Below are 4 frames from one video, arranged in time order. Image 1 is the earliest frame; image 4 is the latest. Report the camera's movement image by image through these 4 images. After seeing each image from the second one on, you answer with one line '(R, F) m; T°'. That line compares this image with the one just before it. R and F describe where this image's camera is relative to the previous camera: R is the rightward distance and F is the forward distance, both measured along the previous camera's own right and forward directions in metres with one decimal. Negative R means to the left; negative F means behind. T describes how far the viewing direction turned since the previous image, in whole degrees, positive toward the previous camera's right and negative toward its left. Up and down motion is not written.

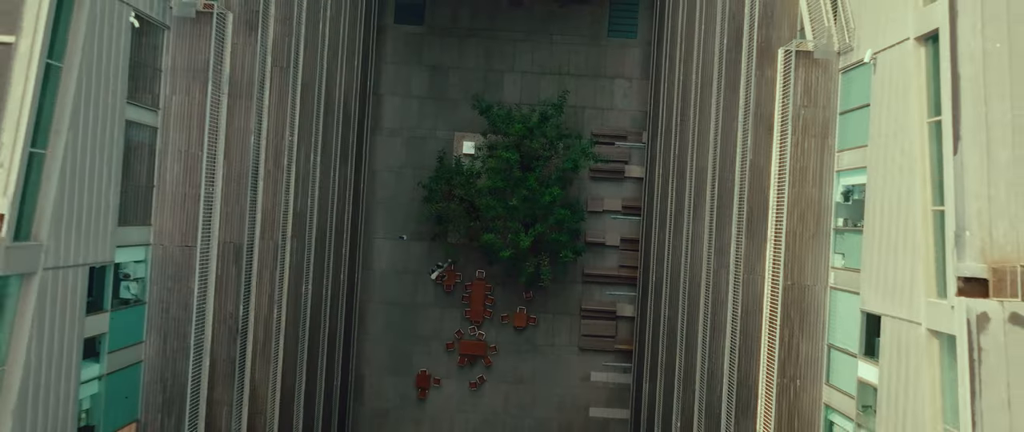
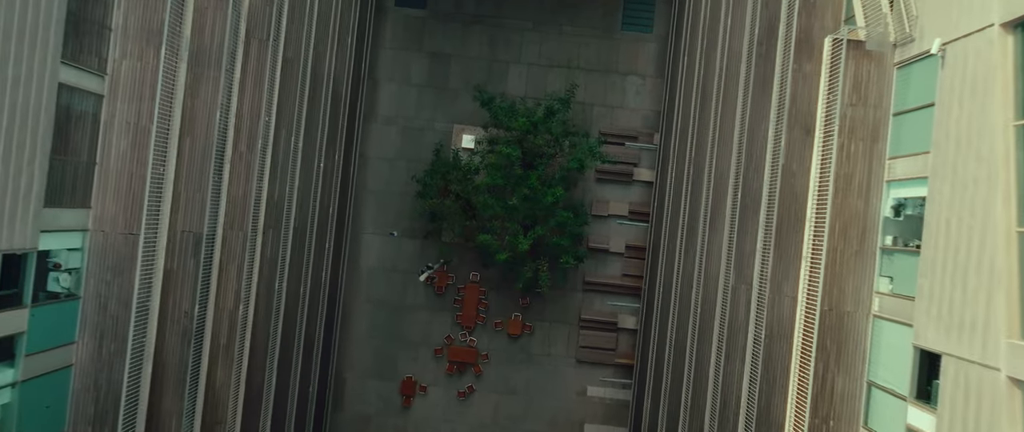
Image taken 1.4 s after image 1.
(+0.1, +1.5) m; 0°
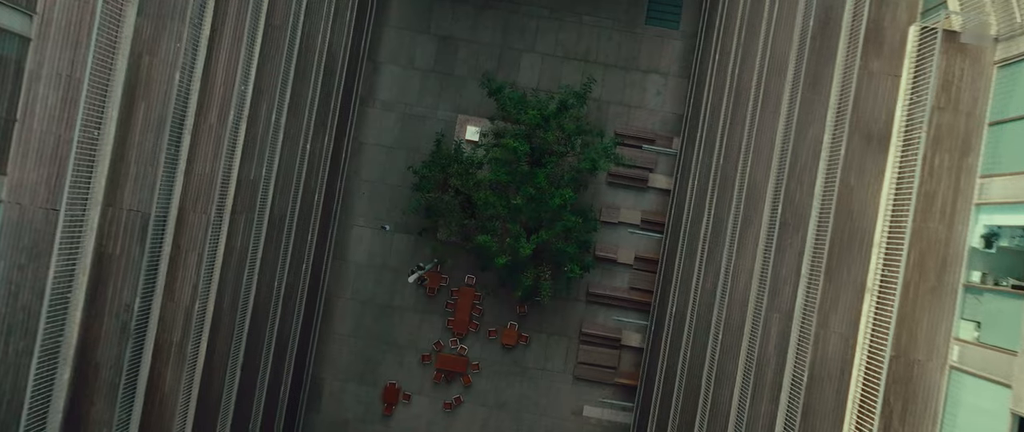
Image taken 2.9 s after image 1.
(-0.1, +1.7) m; 0°
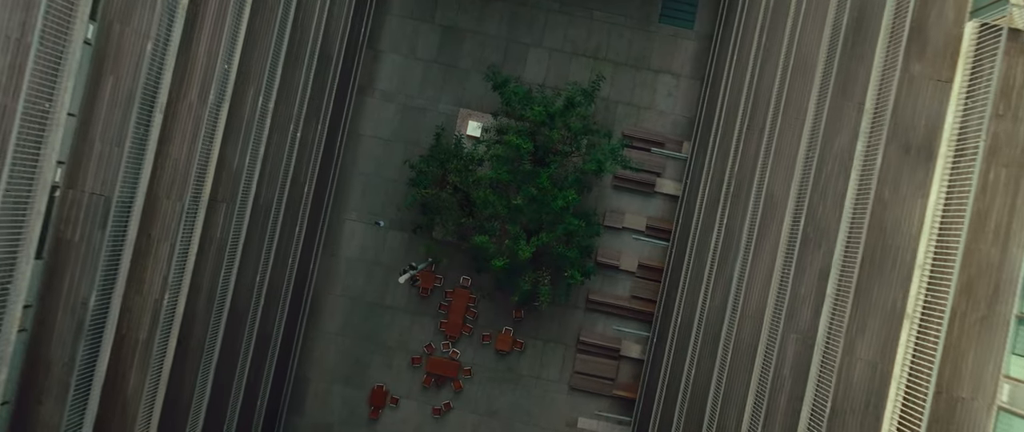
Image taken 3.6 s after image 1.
(0.0, +0.9) m; 0°
